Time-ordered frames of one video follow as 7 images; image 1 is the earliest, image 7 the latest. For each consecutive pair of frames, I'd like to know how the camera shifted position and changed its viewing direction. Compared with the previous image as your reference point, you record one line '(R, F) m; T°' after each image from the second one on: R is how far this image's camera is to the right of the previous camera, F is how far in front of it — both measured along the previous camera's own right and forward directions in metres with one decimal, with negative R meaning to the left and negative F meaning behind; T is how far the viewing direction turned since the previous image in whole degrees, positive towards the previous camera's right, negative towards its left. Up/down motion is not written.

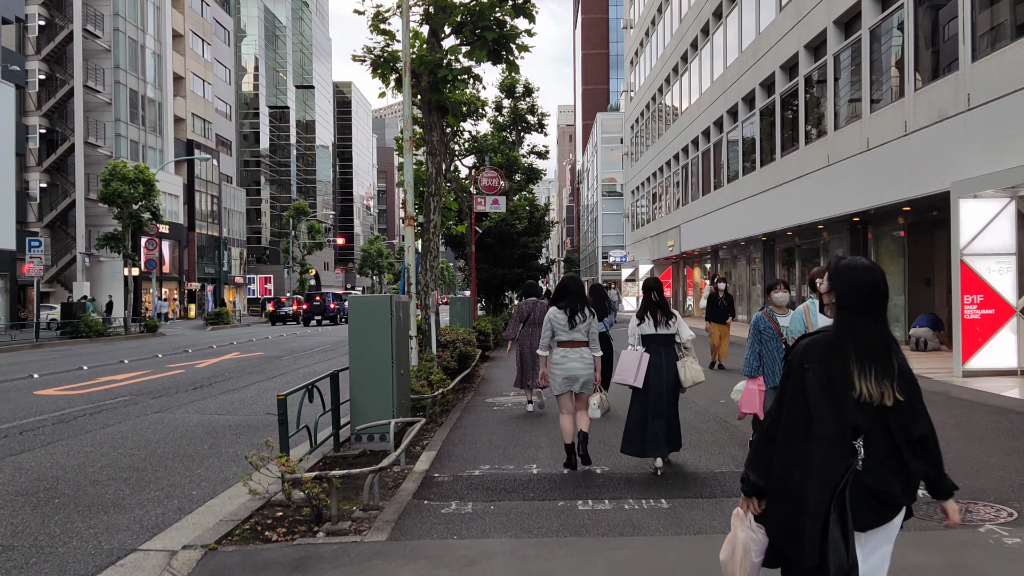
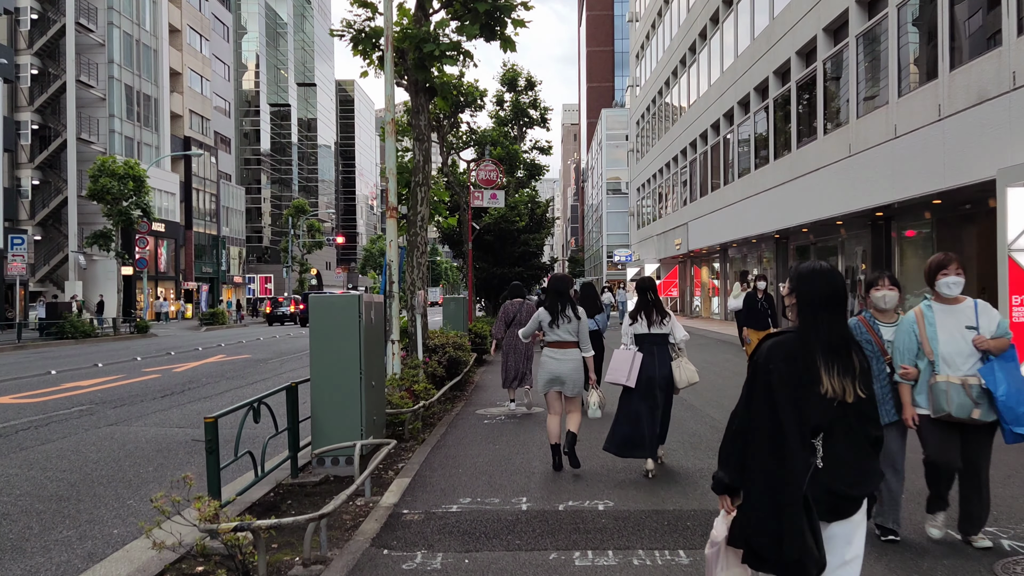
(+0.2, +1.1) m; 0°
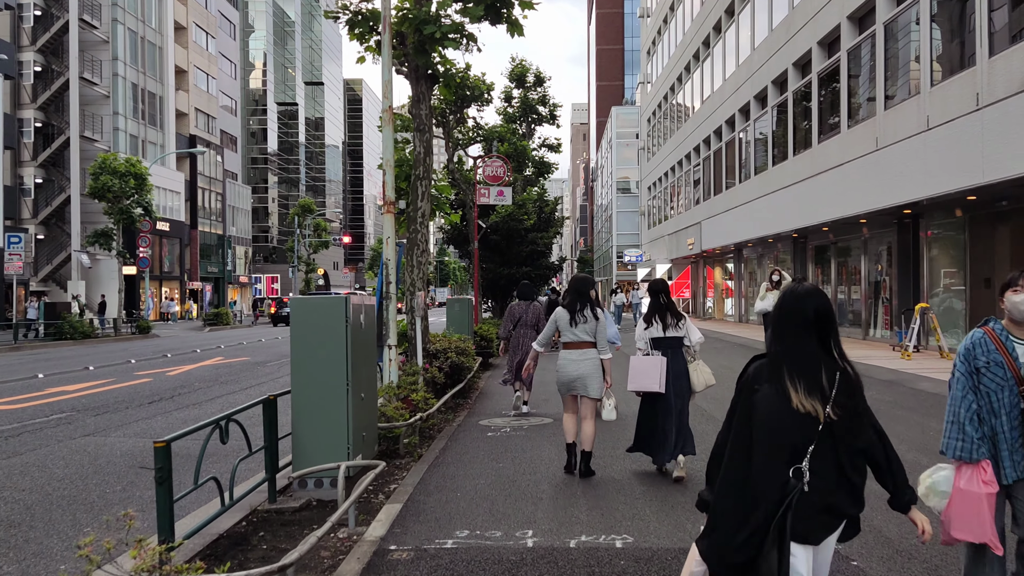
(0.0, +0.8) m; -1°
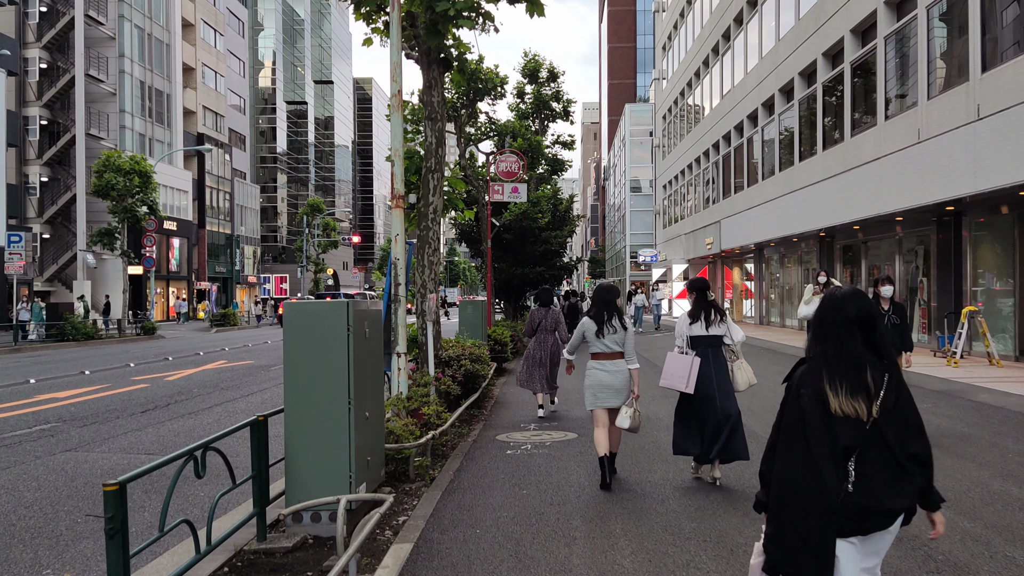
(-0.1, +0.9) m; -1°
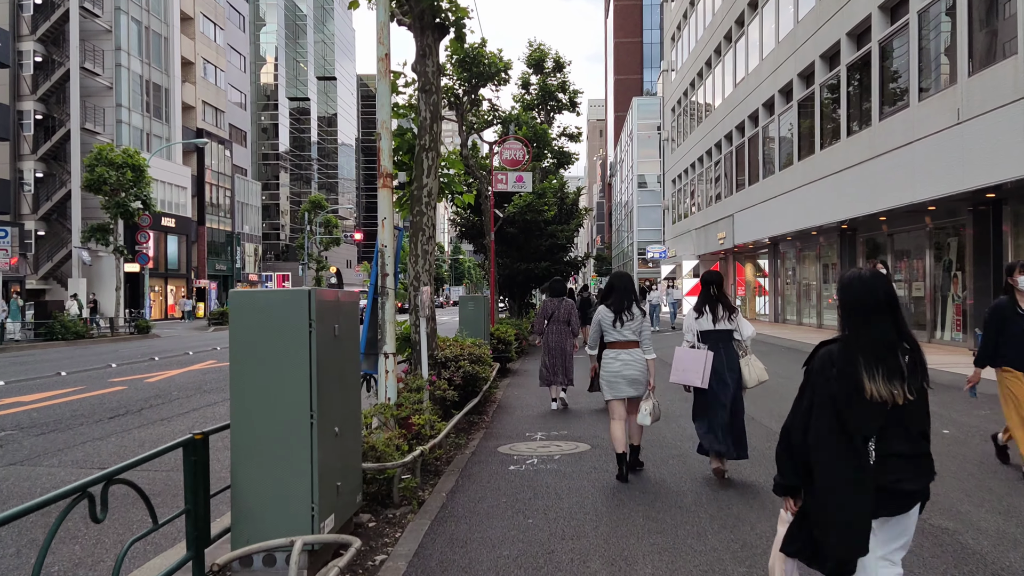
(0.0, +1.1) m; 0°
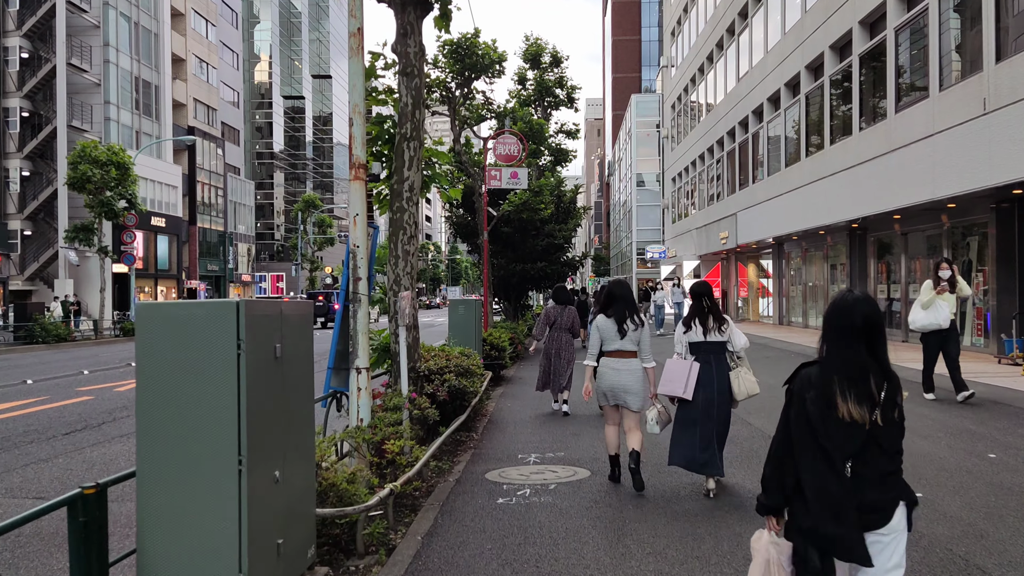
(+0.1, +0.9) m; 0°
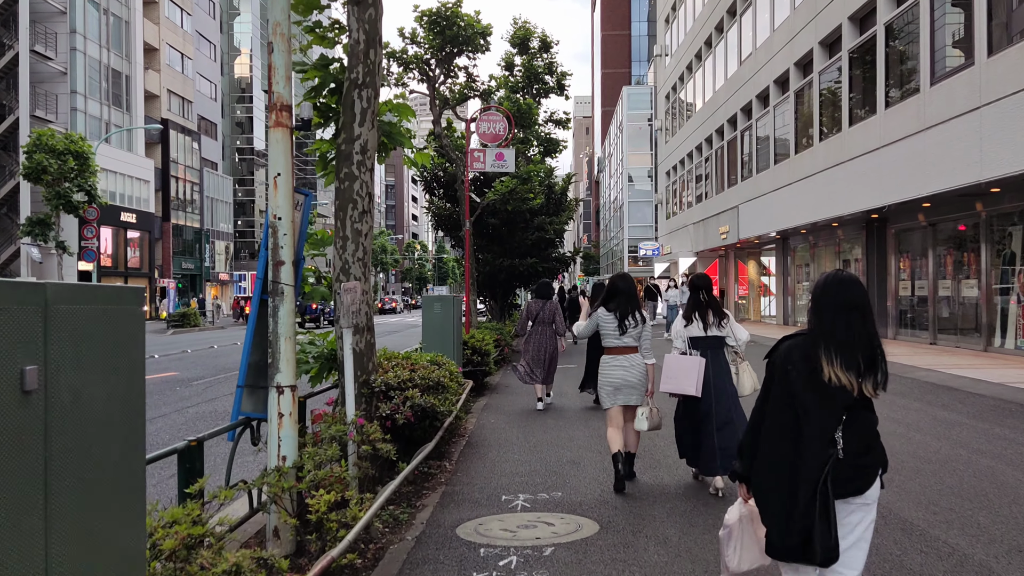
(+0.1, +1.8) m; +1°
